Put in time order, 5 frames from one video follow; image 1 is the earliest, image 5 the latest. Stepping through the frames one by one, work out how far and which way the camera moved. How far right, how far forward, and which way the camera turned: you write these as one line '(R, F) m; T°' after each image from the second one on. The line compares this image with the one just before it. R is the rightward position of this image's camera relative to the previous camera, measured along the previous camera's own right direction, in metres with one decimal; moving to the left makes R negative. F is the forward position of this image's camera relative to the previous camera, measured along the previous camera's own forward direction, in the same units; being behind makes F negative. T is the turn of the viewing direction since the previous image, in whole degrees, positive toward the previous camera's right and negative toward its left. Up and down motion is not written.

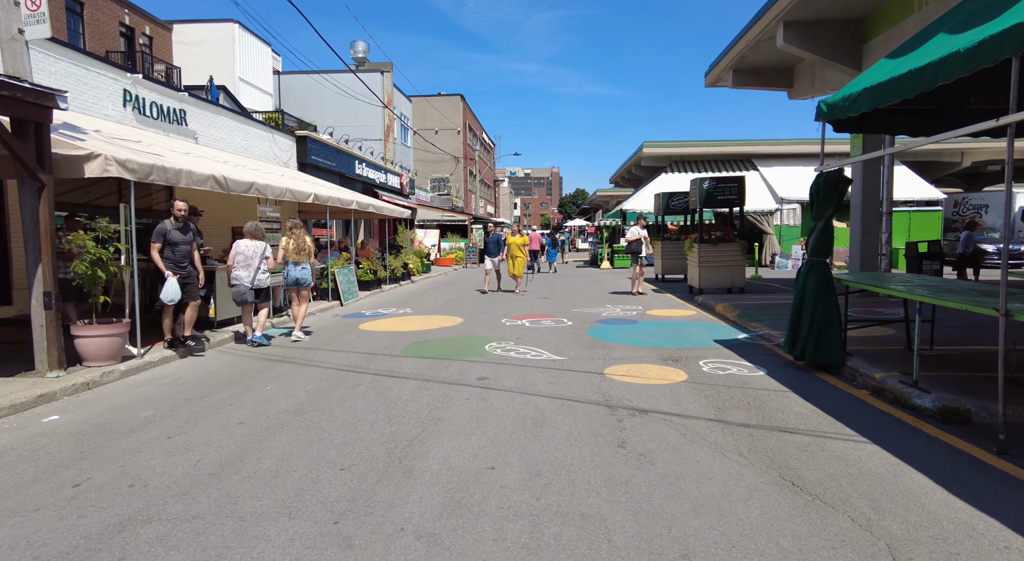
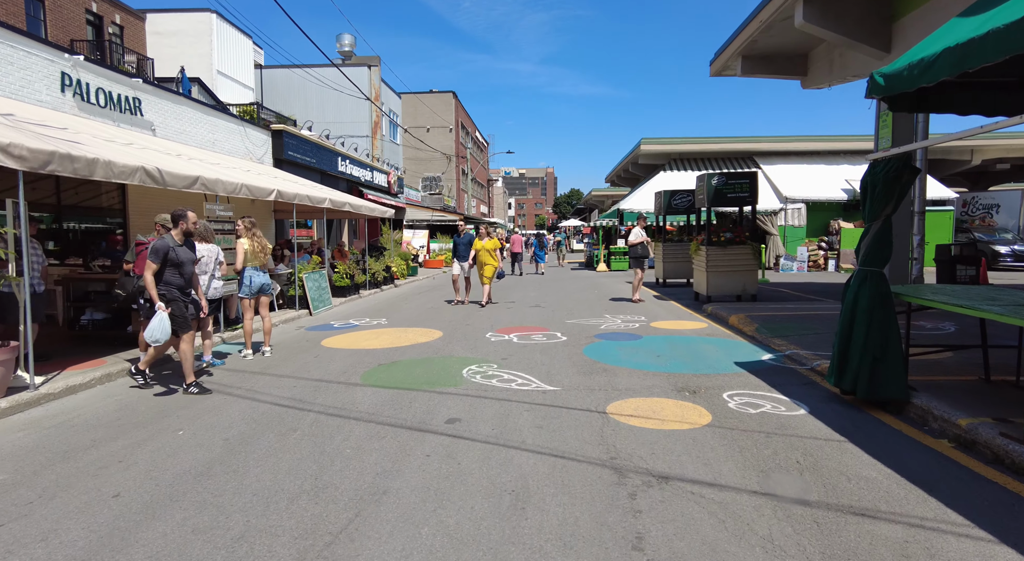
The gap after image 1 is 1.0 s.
(+0.1, +1.3) m; +1°
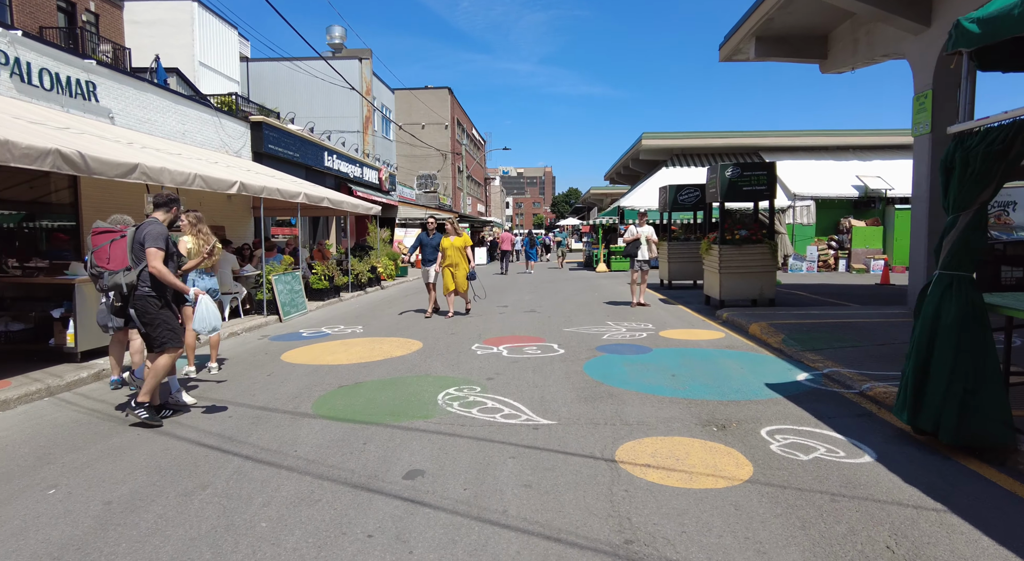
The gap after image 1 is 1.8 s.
(+0.1, +1.2) m; 0°
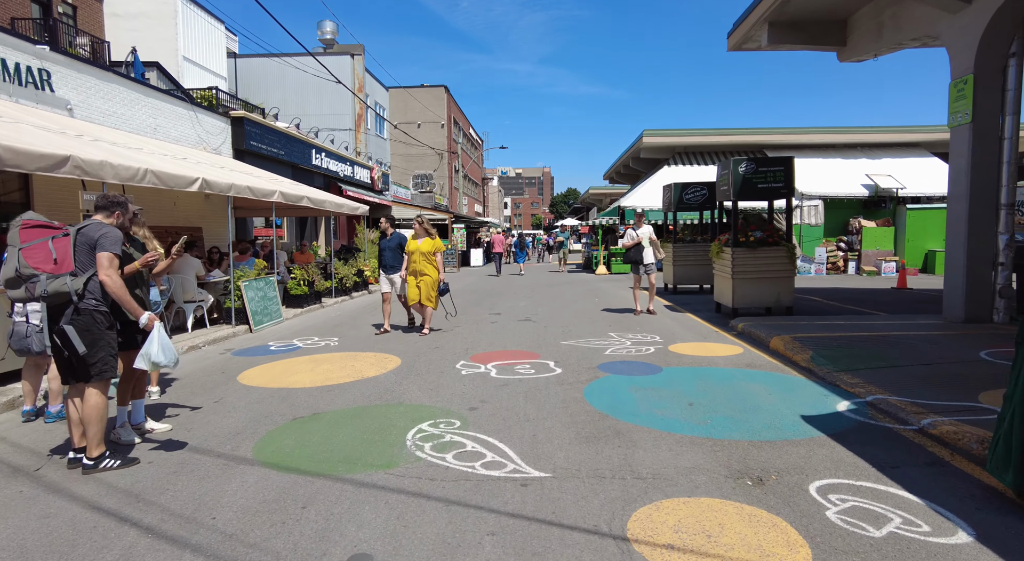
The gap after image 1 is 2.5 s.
(+0.1, +1.0) m; 0°
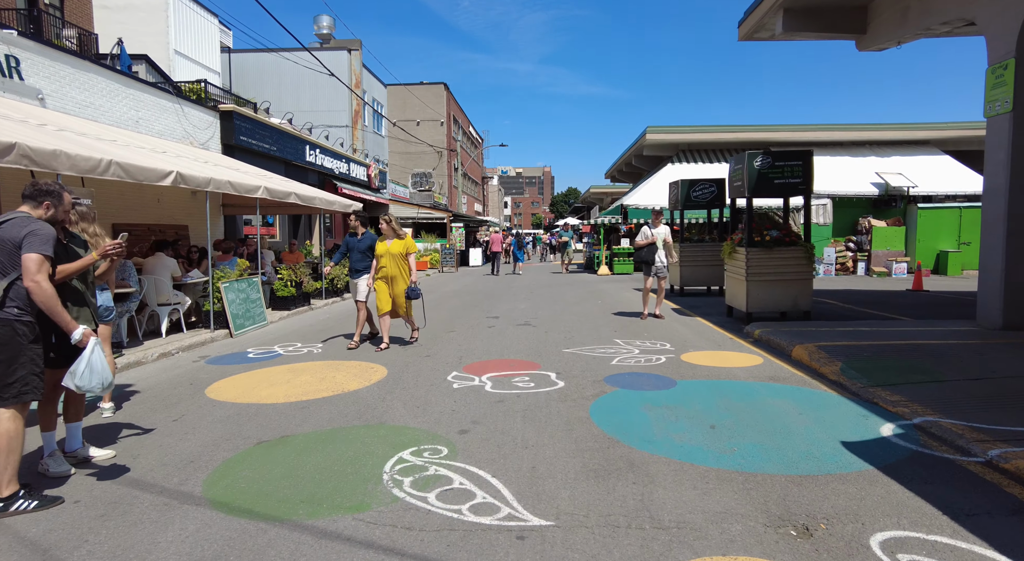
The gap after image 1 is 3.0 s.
(0.0, +0.7) m; 0°
